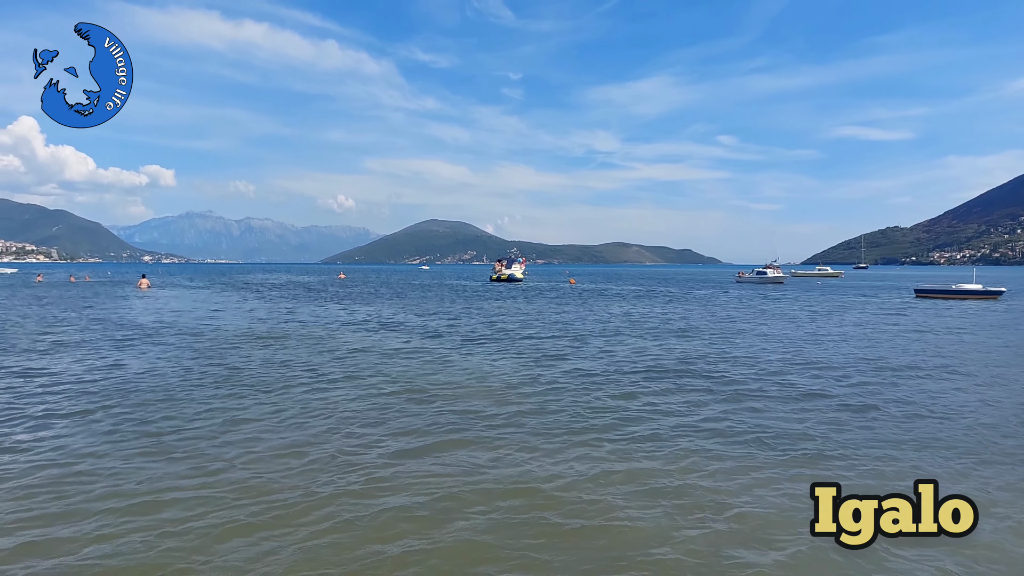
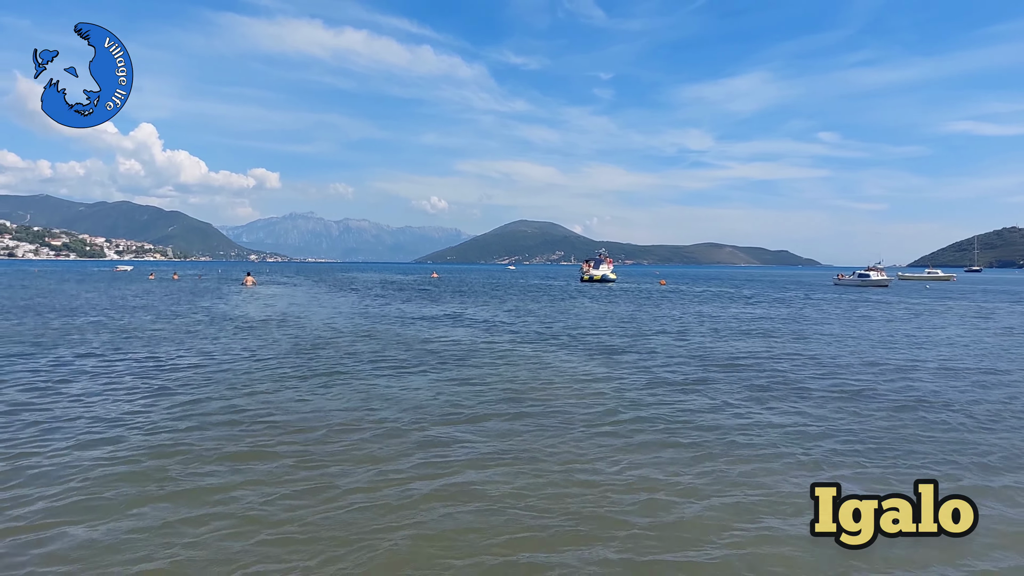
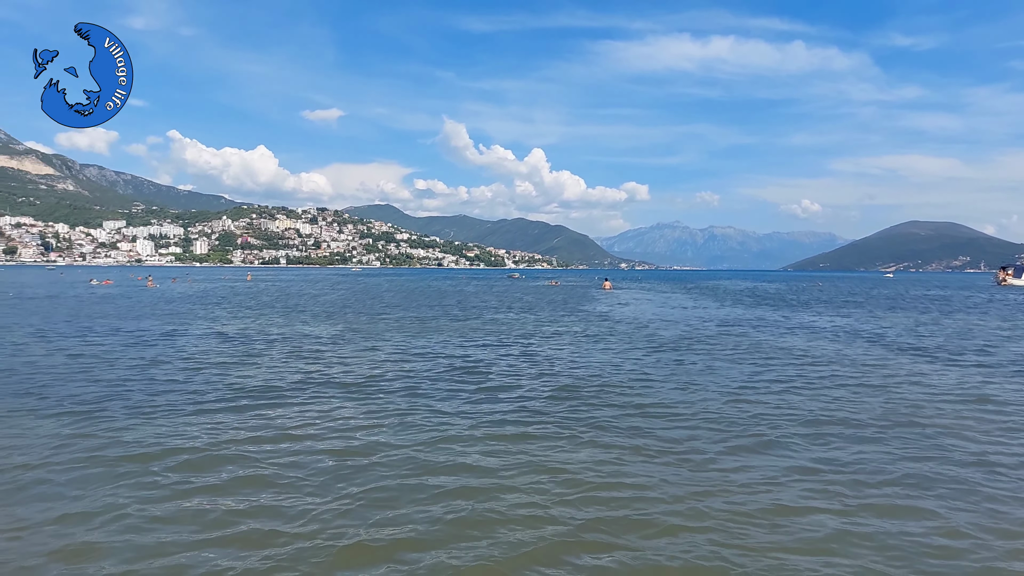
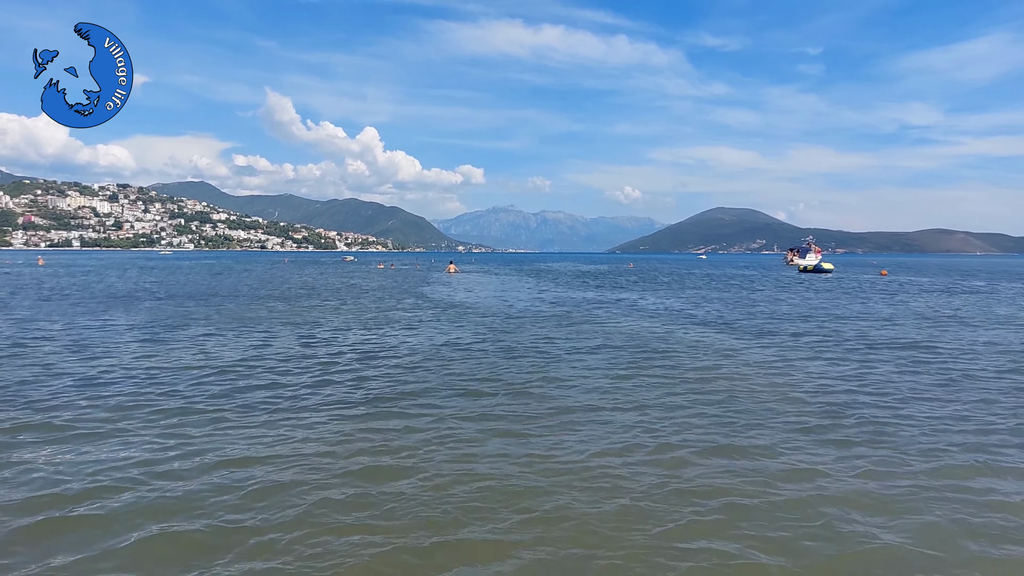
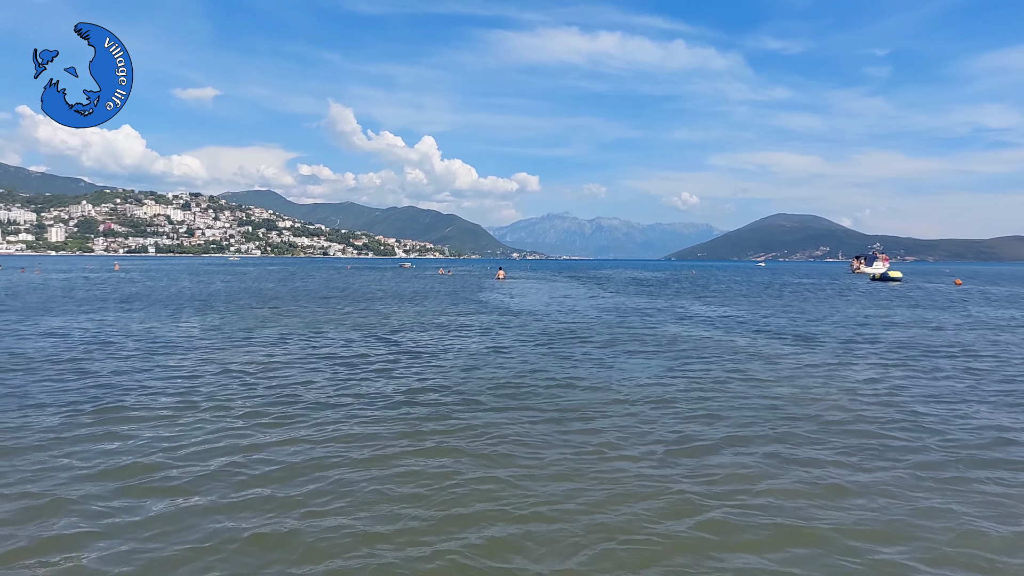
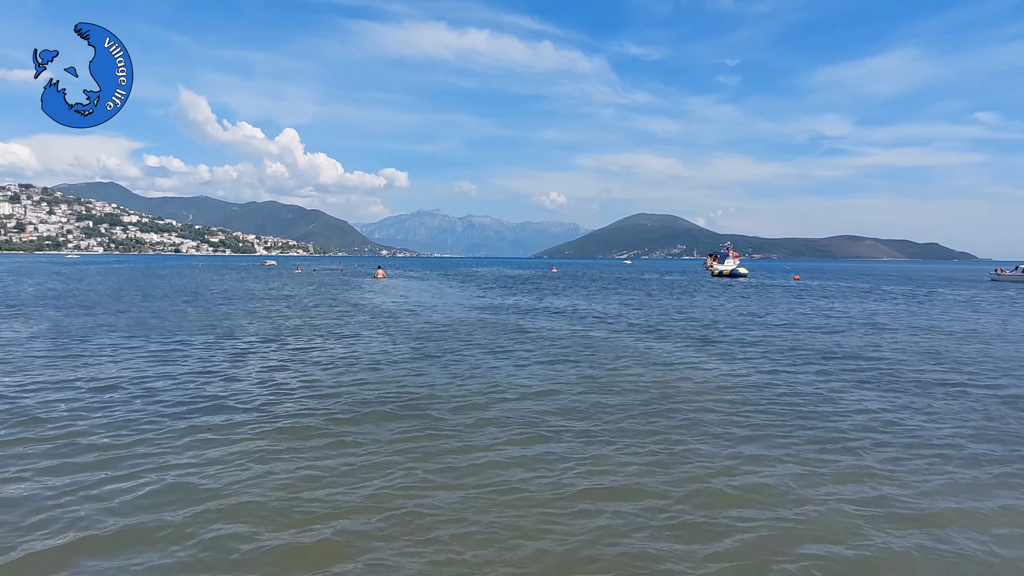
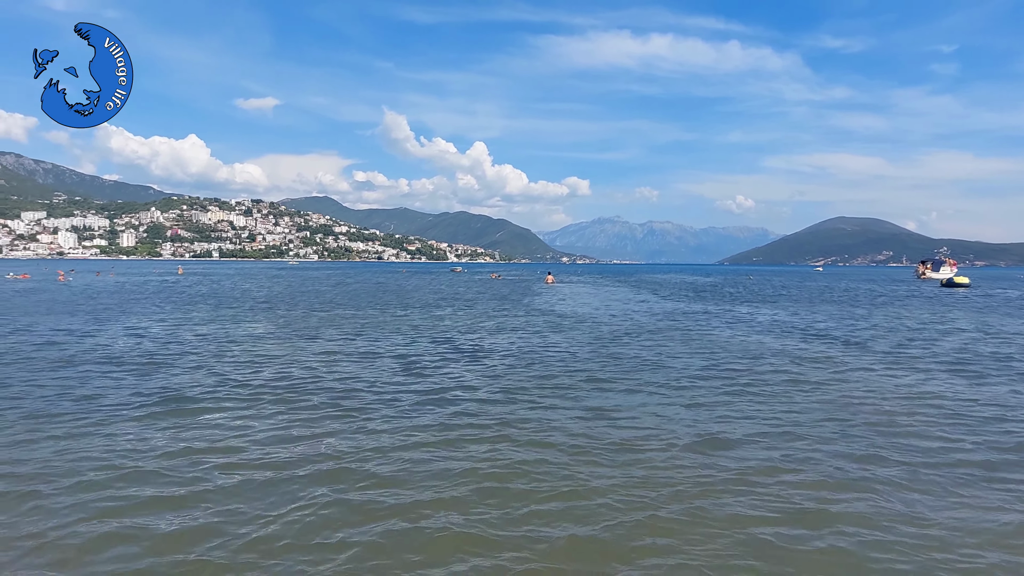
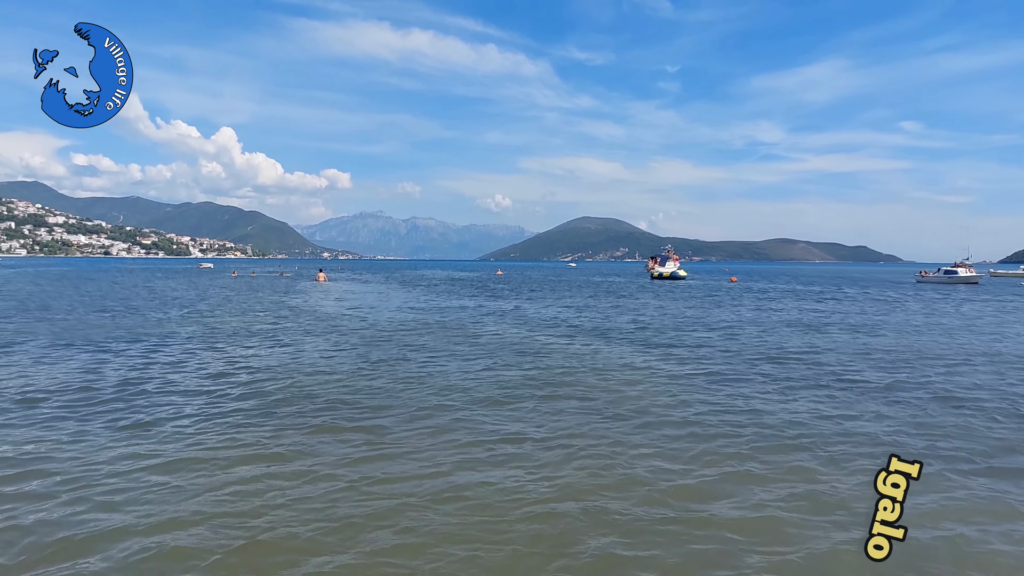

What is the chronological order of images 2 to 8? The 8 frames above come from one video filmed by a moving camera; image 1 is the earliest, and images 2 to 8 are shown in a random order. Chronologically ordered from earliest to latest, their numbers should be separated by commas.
2, 8, 6, 4, 5, 7, 3
